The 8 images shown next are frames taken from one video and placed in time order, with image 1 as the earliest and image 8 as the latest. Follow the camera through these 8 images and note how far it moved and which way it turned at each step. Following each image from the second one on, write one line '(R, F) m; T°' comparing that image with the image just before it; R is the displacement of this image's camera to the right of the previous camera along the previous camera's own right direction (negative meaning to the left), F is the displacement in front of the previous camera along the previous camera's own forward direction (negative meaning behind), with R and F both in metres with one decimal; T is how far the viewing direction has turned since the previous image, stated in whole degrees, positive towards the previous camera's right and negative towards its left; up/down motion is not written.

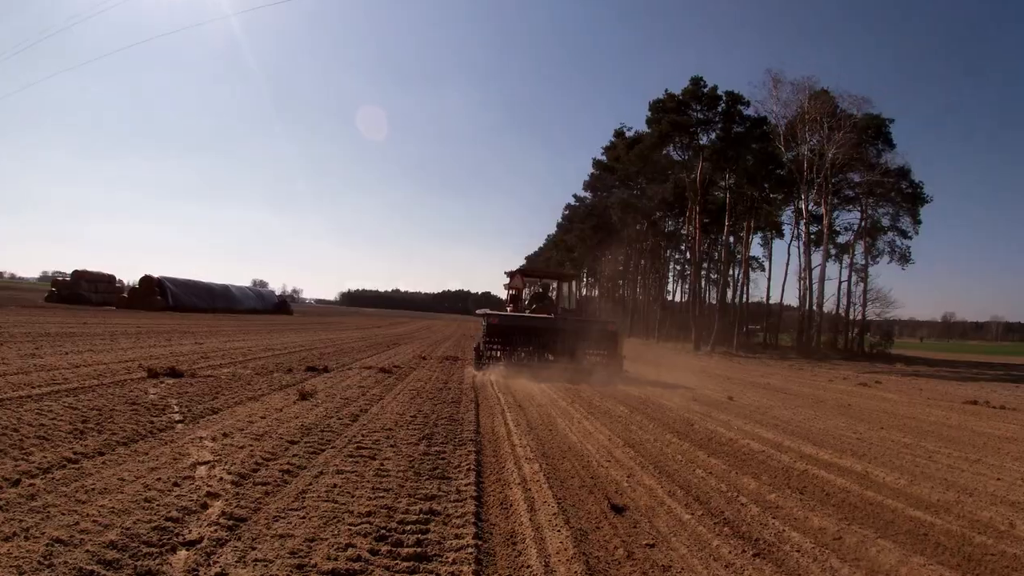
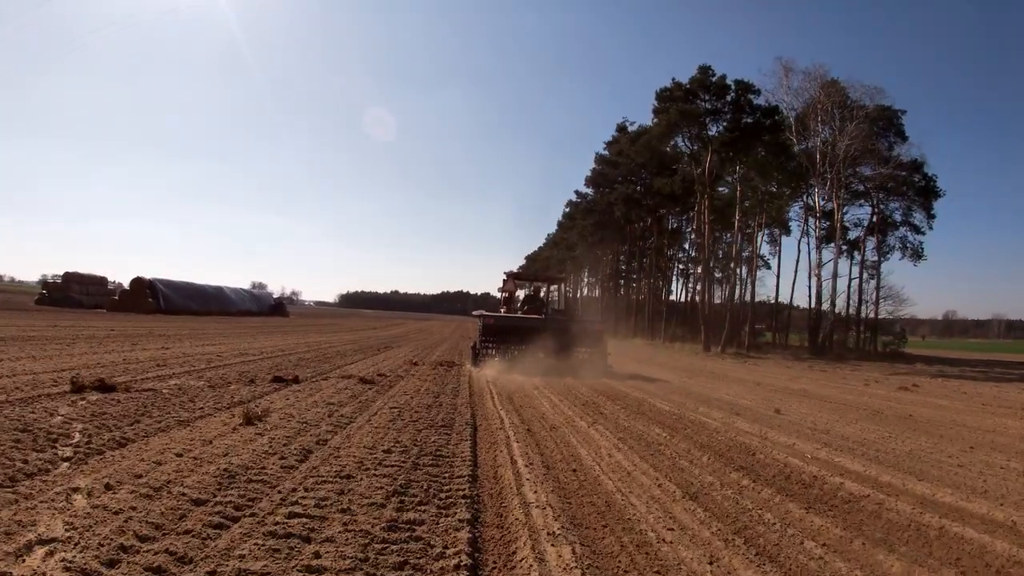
(-0.1, +2.7) m; 0°
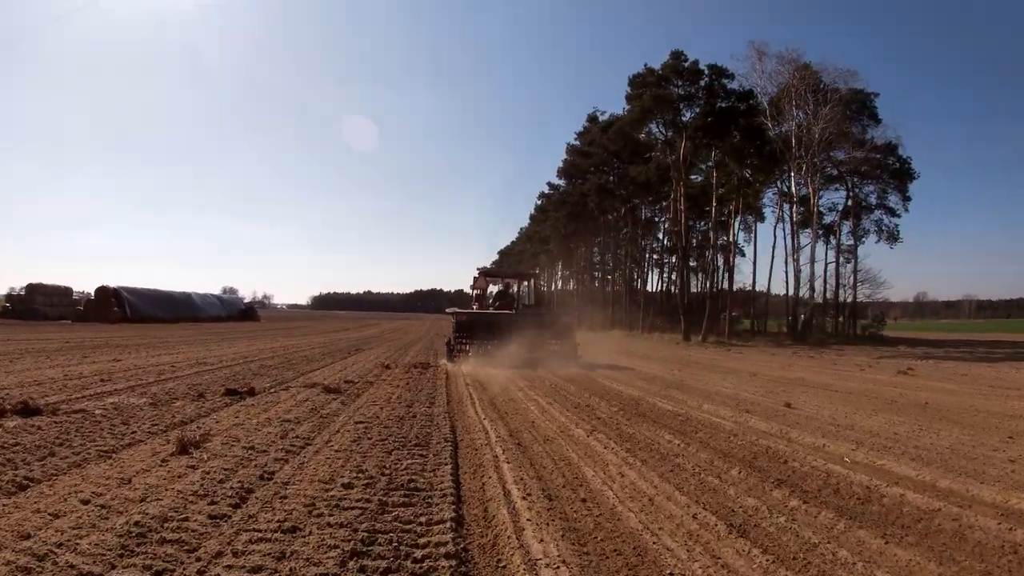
(-0.1, +1.4) m; +2°
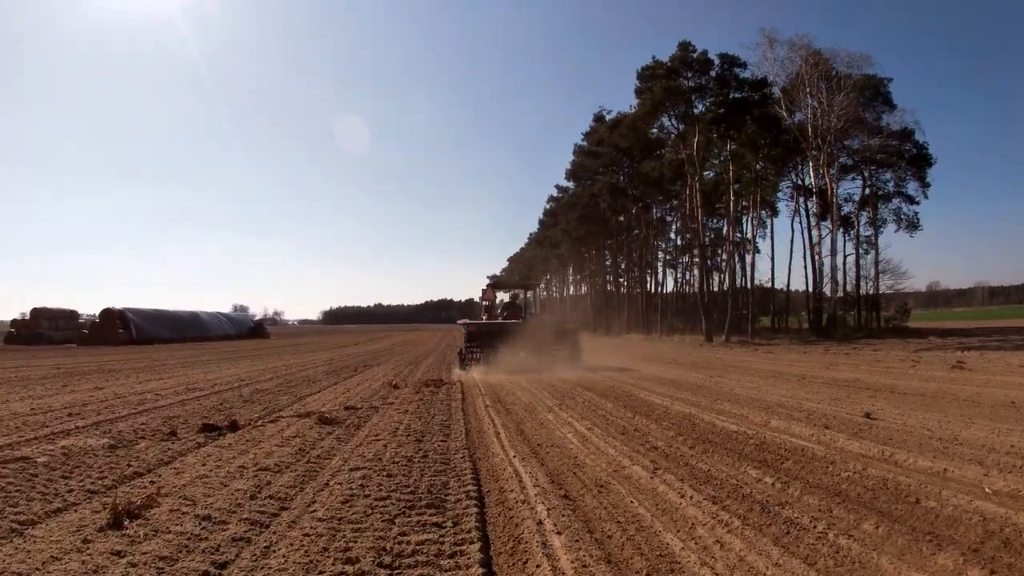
(-0.2, +1.9) m; -1°
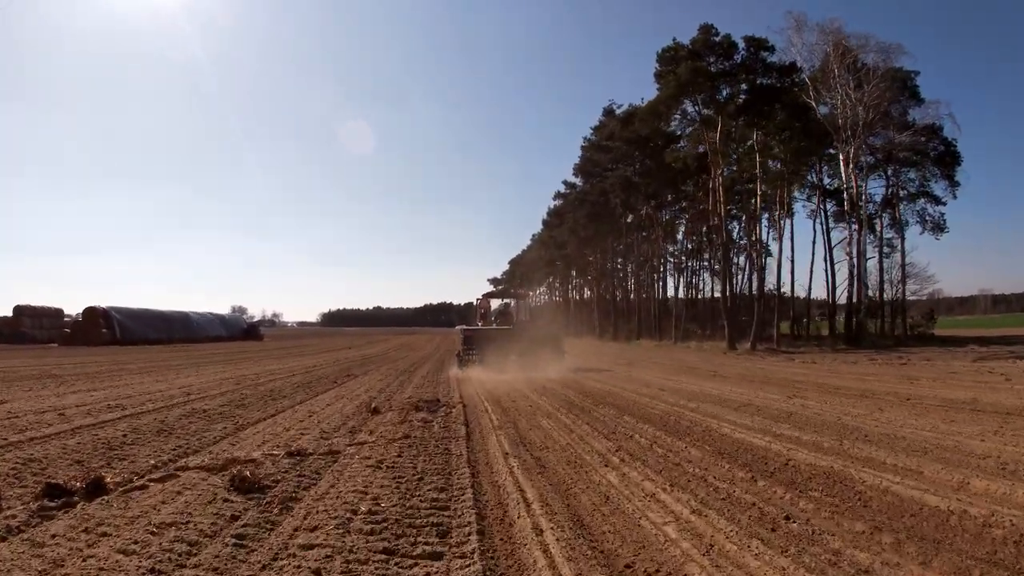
(-0.4, +4.0) m; 0°
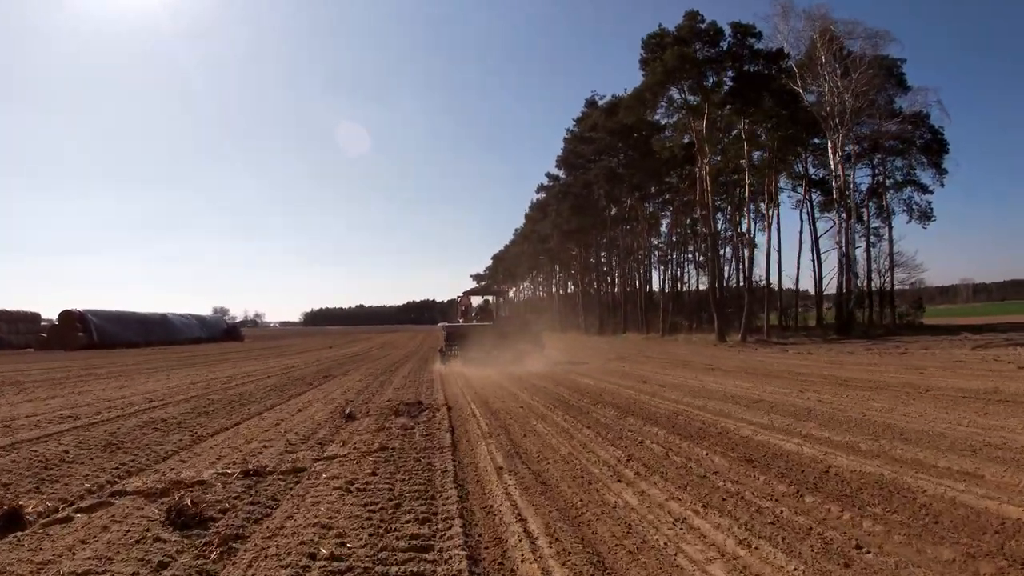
(-0.1, +1.1) m; +1°
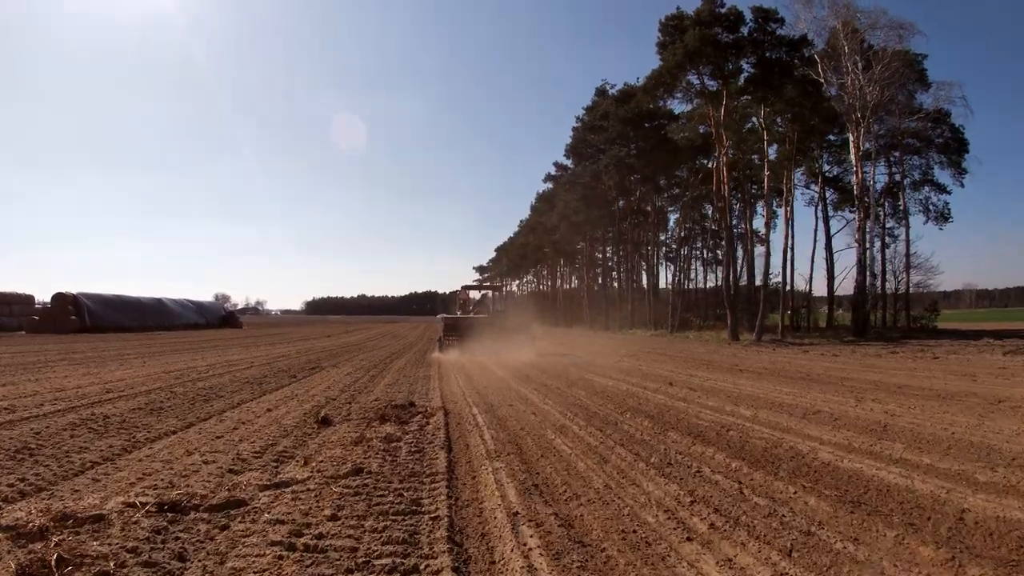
(-0.1, +1.8) m; 0°
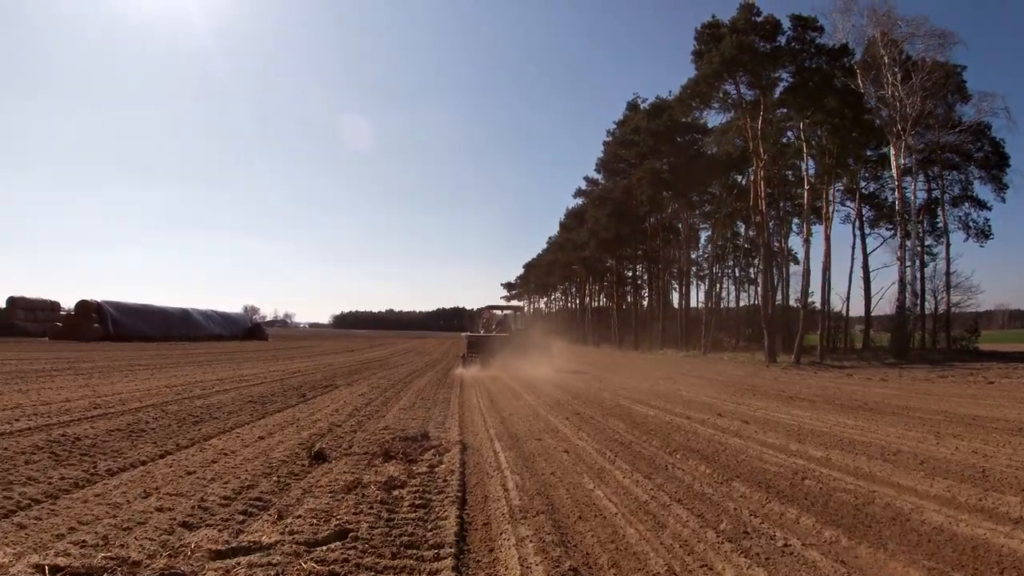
(0.0, +1.2) m; -2°
